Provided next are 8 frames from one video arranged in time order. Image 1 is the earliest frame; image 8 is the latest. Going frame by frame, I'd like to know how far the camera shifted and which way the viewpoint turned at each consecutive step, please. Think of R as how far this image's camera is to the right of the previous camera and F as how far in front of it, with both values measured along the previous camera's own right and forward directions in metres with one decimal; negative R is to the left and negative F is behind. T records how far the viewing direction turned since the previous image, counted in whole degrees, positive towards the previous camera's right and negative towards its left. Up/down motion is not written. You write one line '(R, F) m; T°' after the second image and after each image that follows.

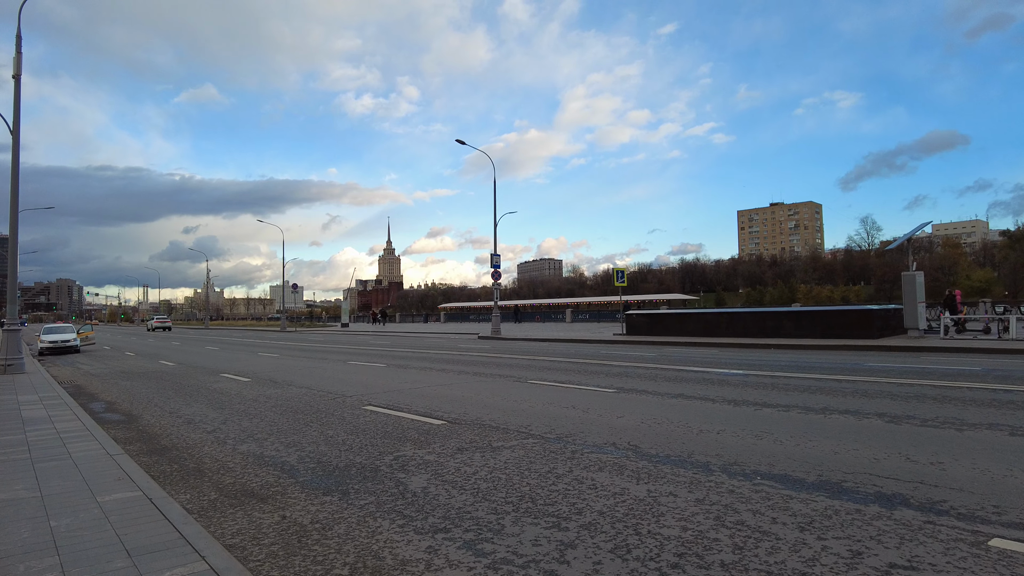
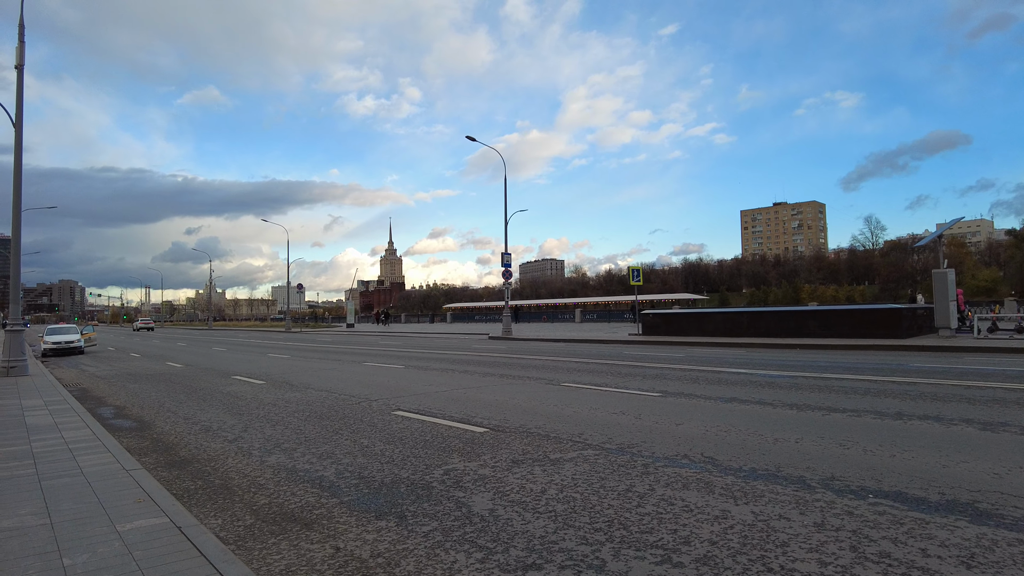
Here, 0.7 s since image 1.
(-0.6, +0.7) m; 0°
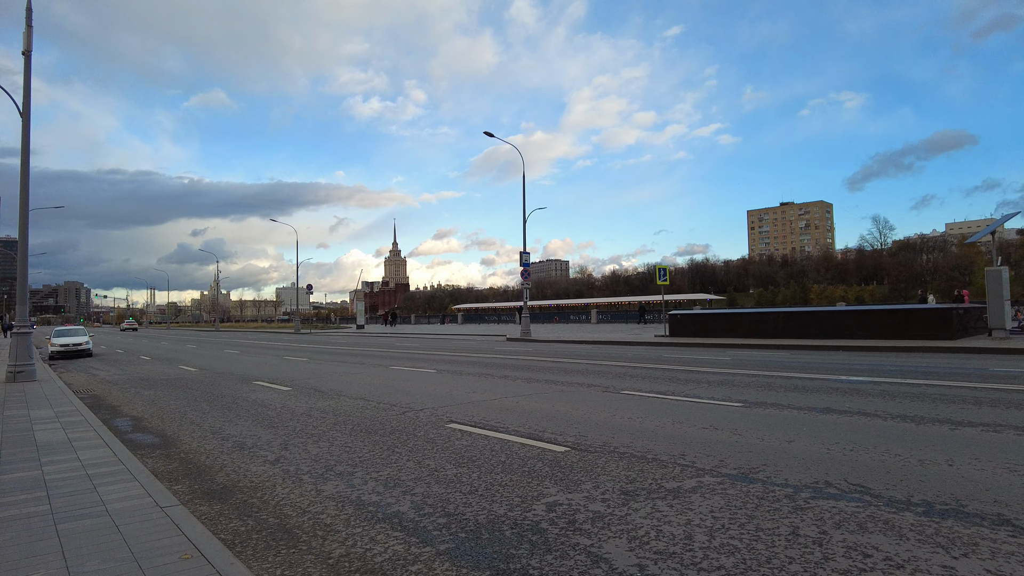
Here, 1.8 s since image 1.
(-0.9, +1.0) m; 0°
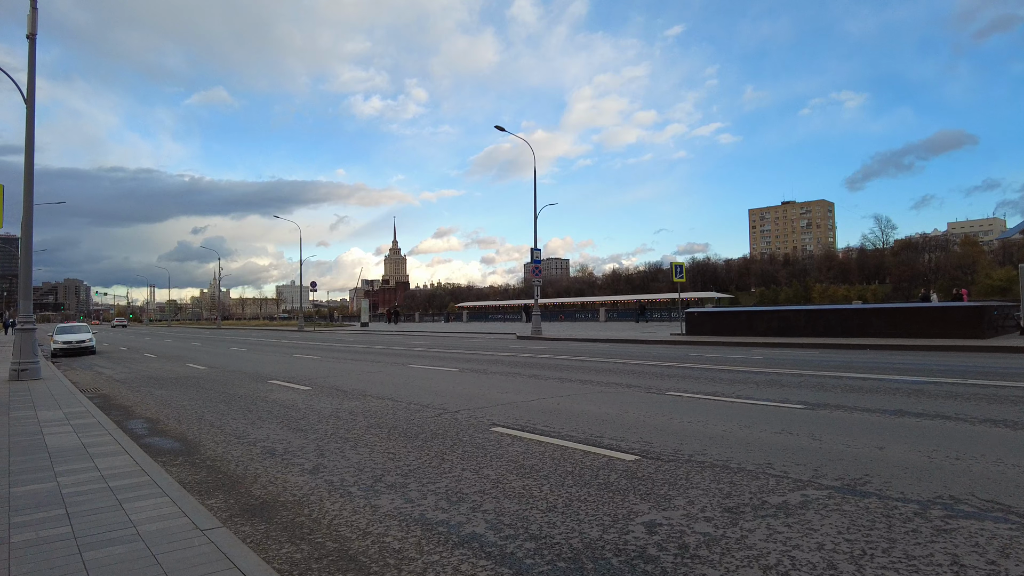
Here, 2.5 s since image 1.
(-0.6, +0.6) m; 0°
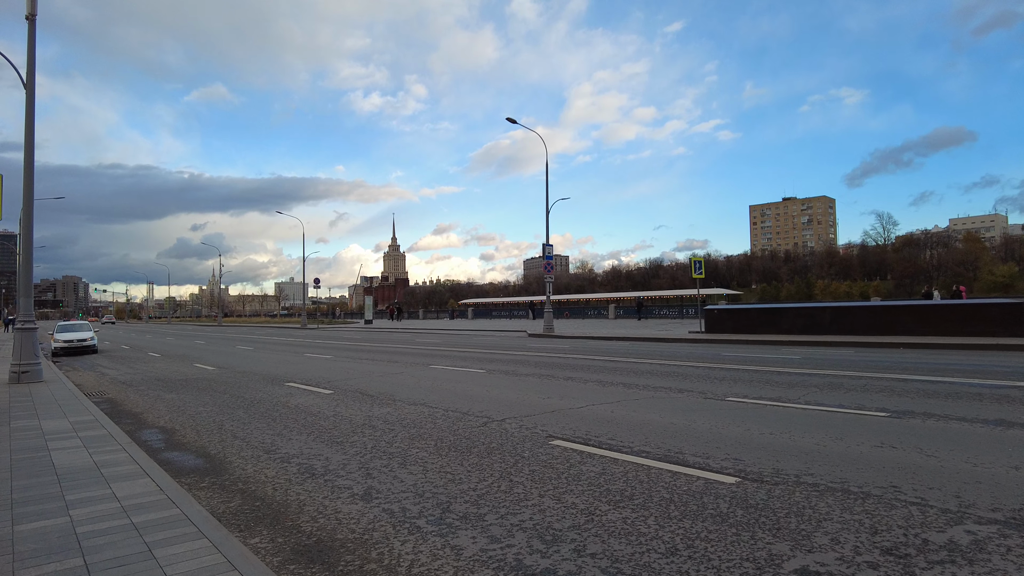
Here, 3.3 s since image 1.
(-0.7, +0.8) m; 0°
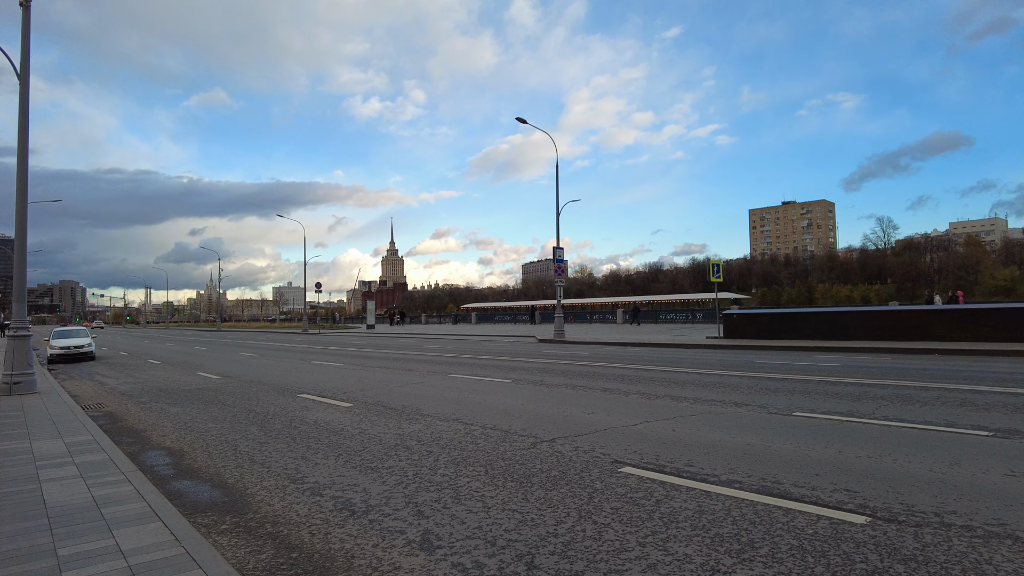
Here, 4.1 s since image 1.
(-0.6, +0.9) m; 0°
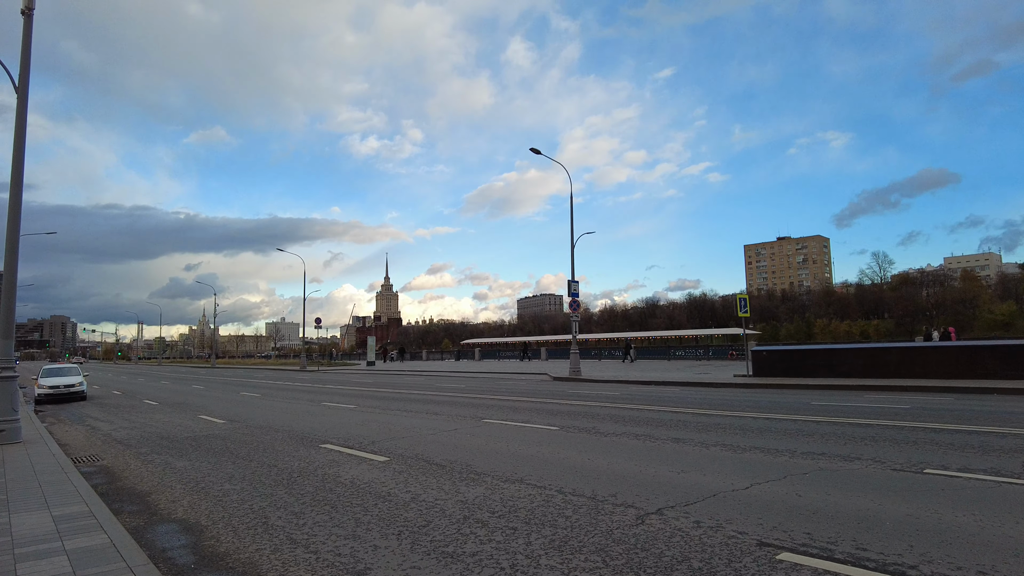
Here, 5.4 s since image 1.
(-1.0, +1.2) m; +1°
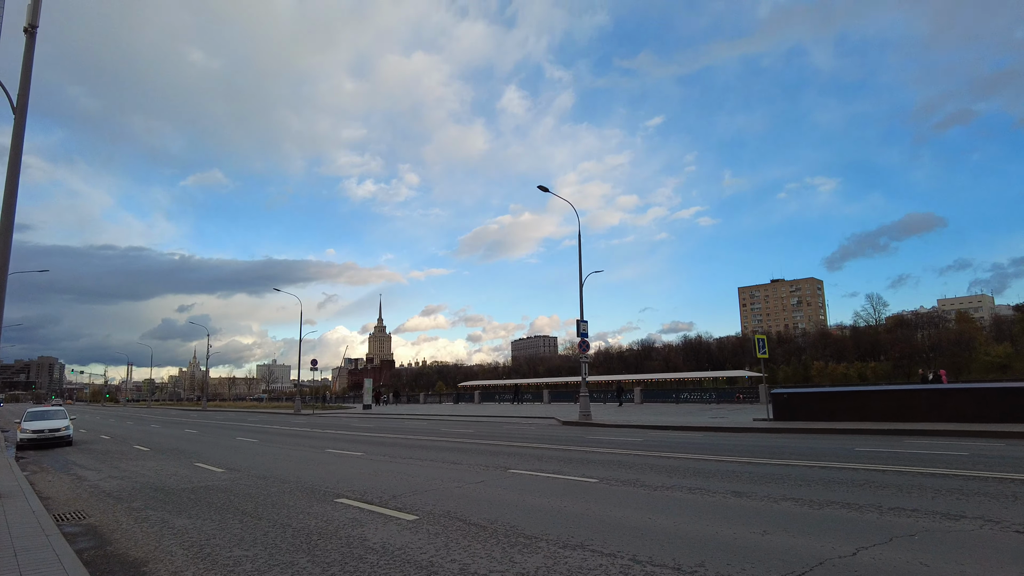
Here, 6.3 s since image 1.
(-0.7, +0.9) m; +1°
